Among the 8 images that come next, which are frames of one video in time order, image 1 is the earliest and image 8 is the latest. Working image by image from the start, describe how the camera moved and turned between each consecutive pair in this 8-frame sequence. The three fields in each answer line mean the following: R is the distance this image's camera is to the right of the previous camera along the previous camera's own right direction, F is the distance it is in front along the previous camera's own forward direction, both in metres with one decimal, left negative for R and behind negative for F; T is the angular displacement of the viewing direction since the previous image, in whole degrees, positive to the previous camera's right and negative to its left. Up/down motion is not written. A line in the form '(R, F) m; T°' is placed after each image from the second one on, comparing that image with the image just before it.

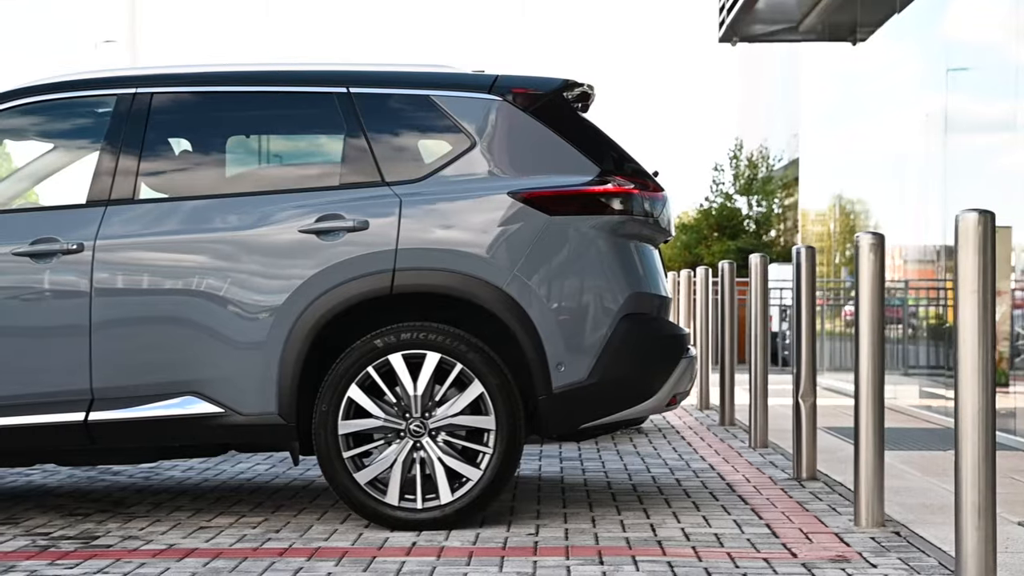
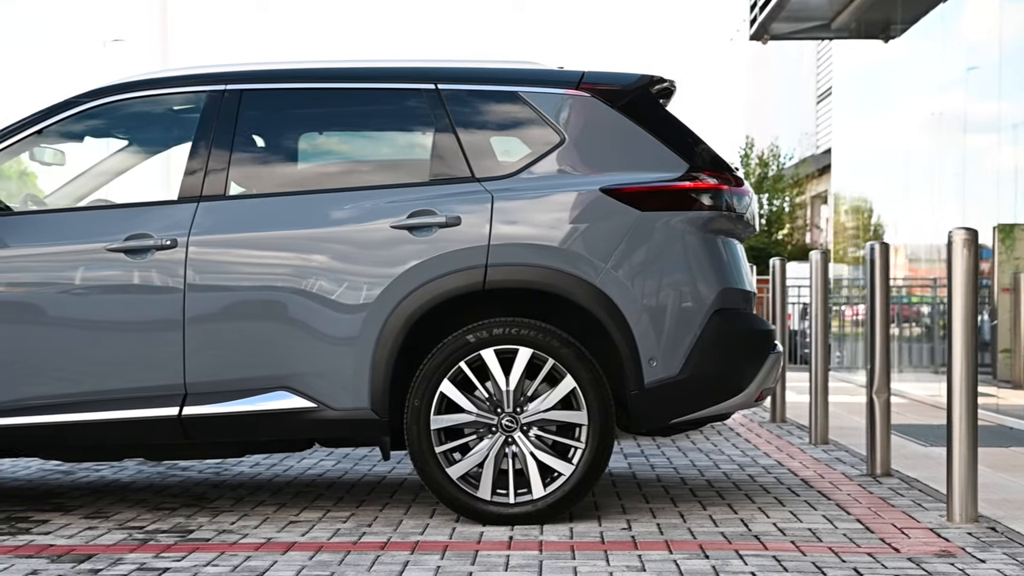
(-0.3, 0.0) m; -1°
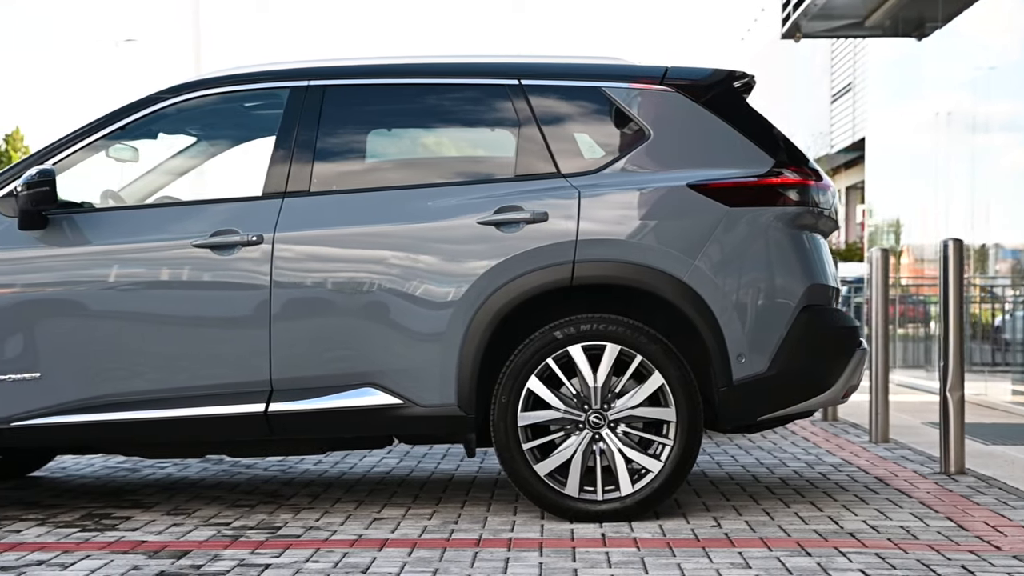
(-0.3, 0.0) m; -1°
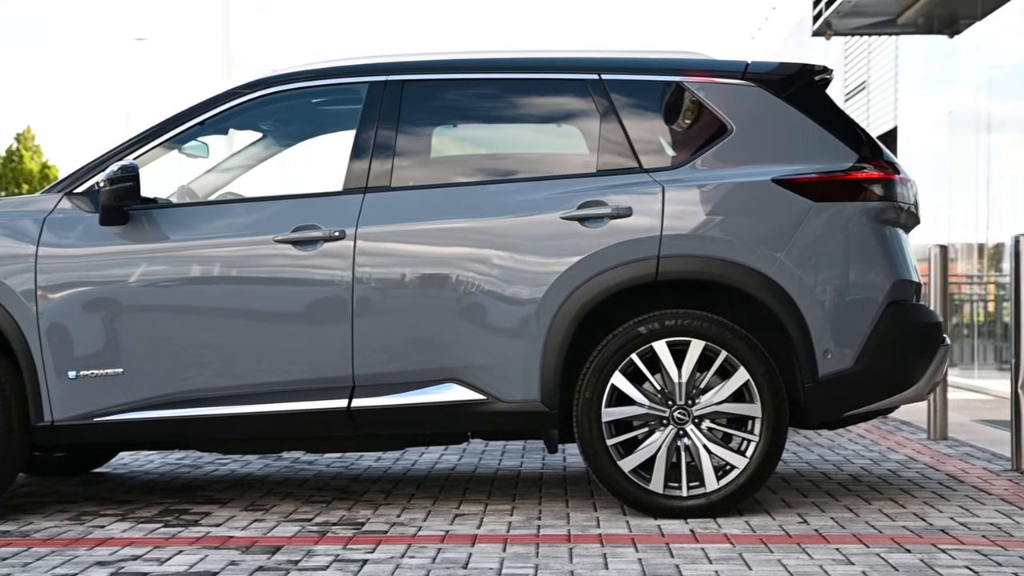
(-0.2, 0.0) m; -1°
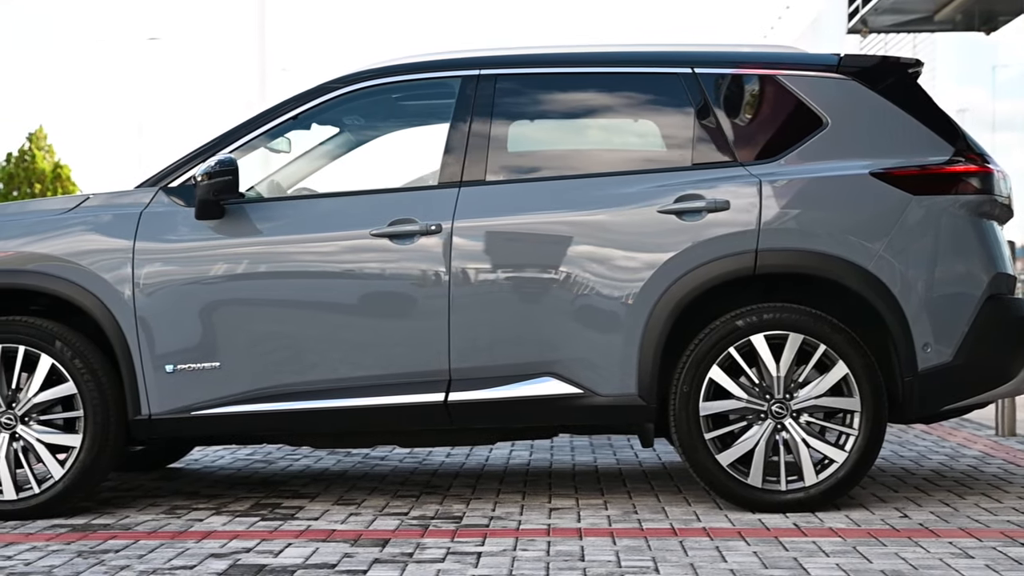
(-0.3, 0.0) m; -1°
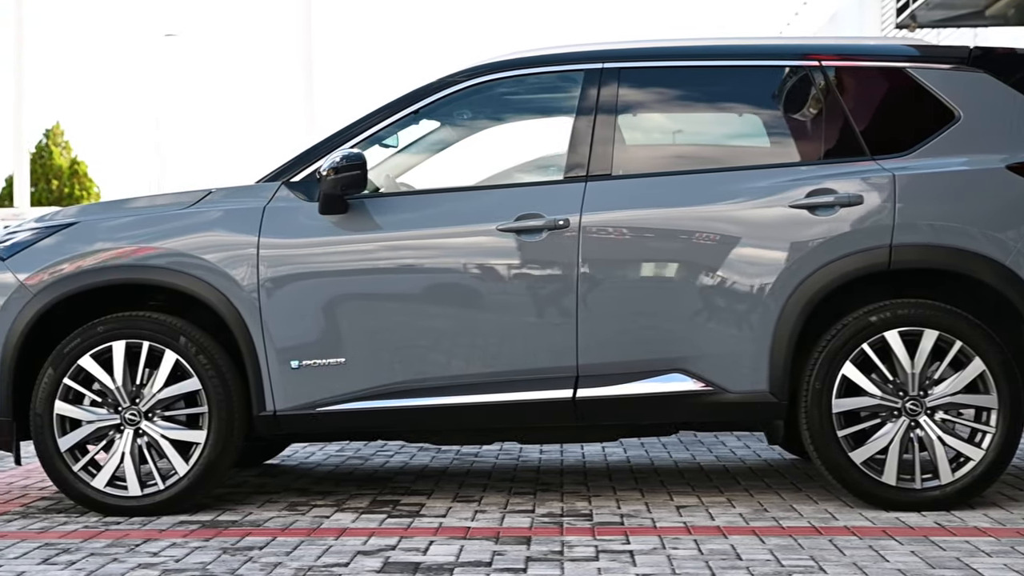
(-0.4, +0.1) m; -1°
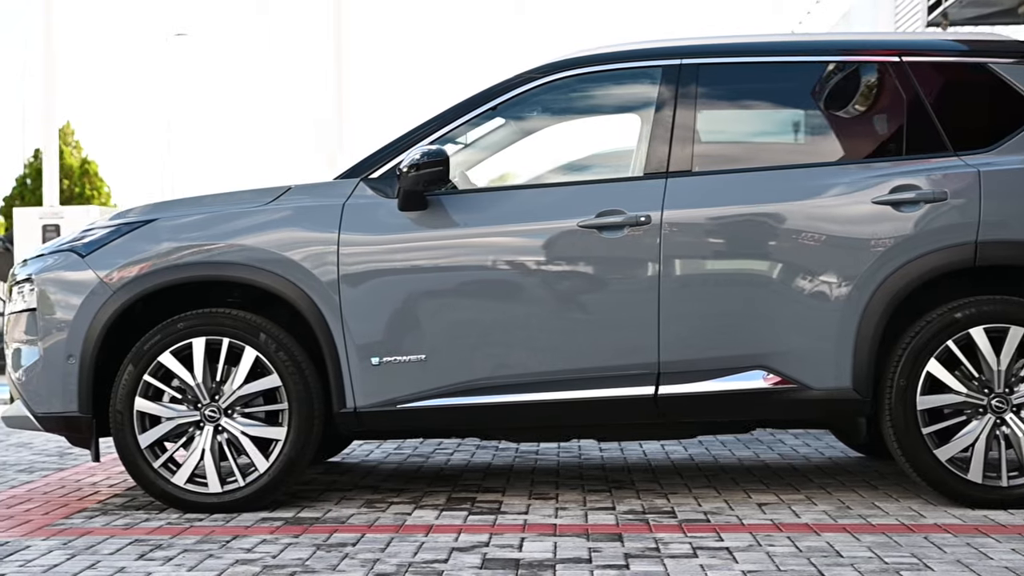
(-0.2, 0.0) m; -1°
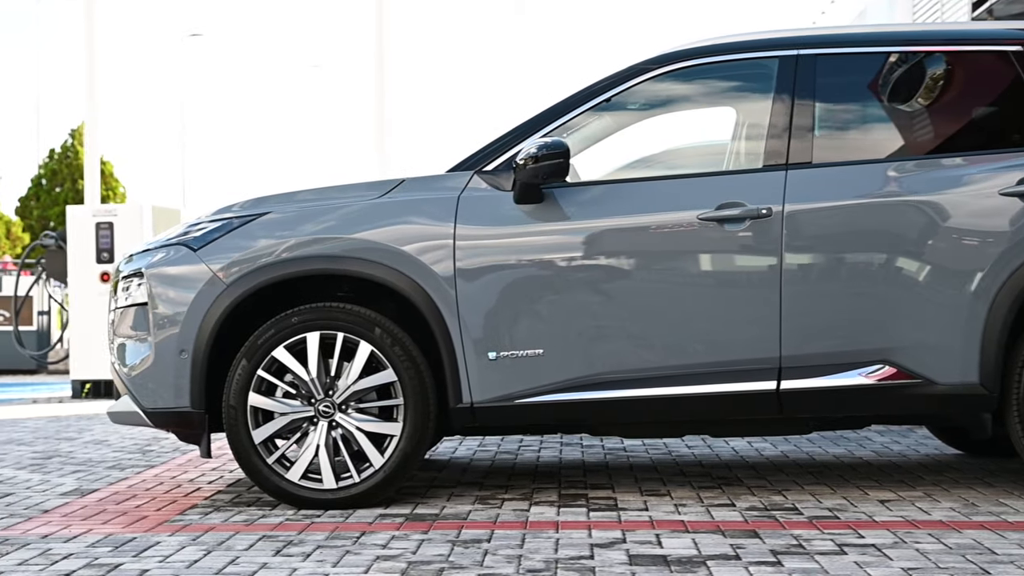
(-0.3, +0.1) m; -1°
